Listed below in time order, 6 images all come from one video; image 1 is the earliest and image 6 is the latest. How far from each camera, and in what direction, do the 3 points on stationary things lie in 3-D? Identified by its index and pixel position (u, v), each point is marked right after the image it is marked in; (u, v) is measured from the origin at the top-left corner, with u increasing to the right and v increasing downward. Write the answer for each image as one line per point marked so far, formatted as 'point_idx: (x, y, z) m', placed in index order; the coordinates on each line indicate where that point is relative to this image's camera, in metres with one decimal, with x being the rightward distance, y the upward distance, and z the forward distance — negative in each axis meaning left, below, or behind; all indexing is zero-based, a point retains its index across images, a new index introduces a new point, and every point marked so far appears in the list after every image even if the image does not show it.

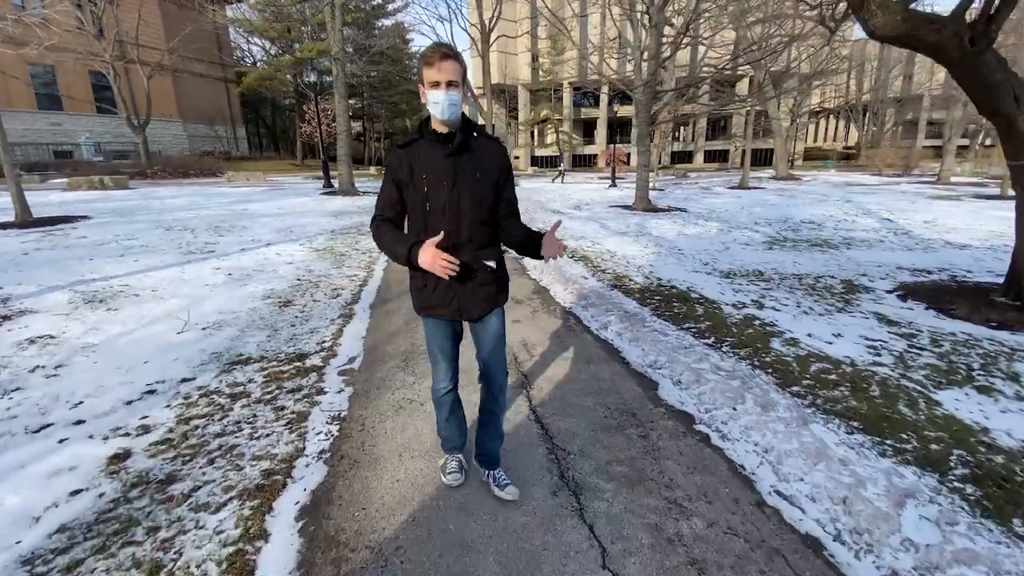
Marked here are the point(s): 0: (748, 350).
0: (+1.9, -0.5, +3.9) m
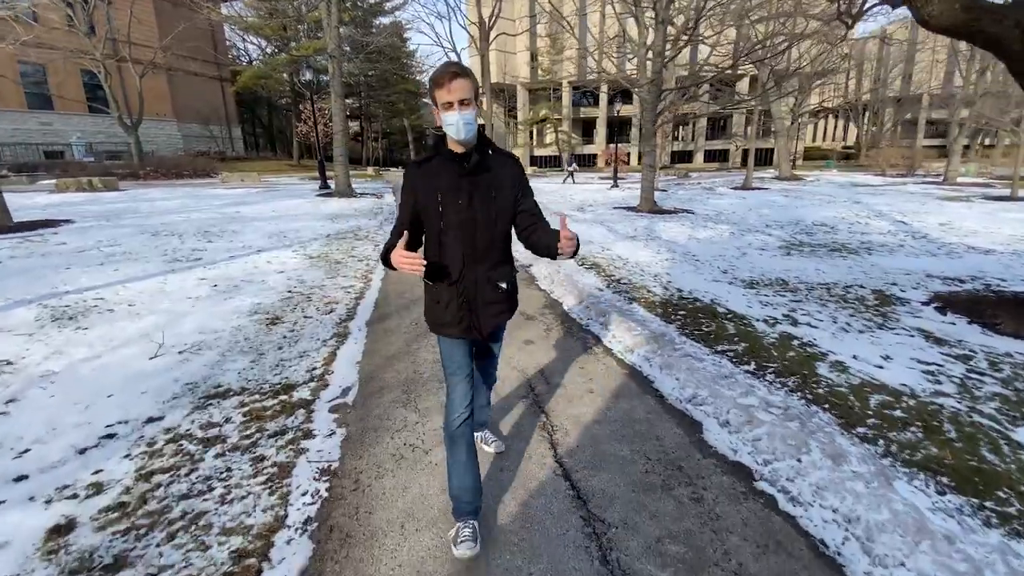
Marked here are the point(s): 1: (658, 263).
0: (+2.0, -0.6, +3.5) m
1: (+2.2, +0.4, +7.5) m
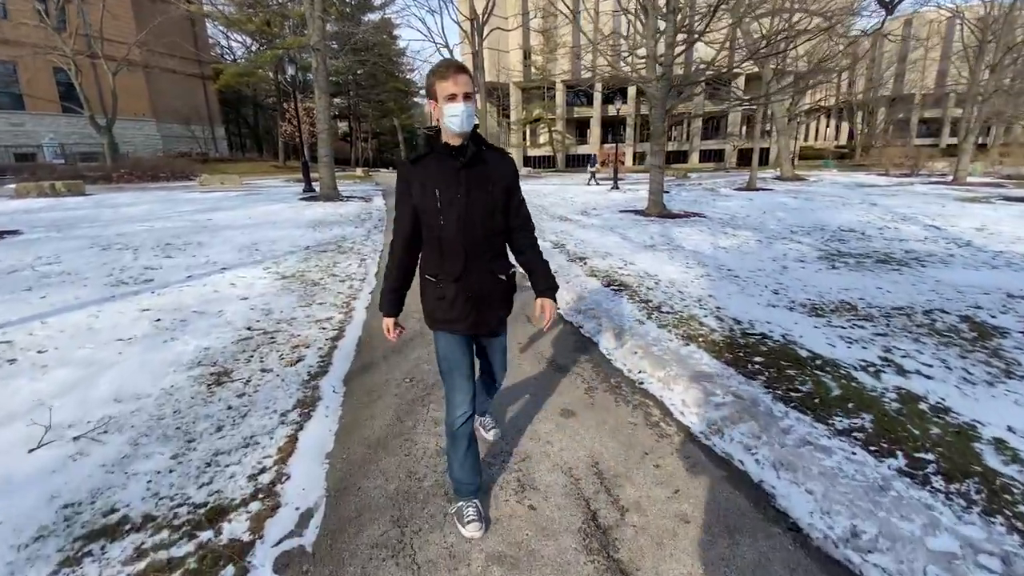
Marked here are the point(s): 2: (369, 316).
0: (+2.2, -0.9, +2.3) m
1: (+2.4, +0.1, +6.4) m
2: (-1.4, -0.3, +4.8) m
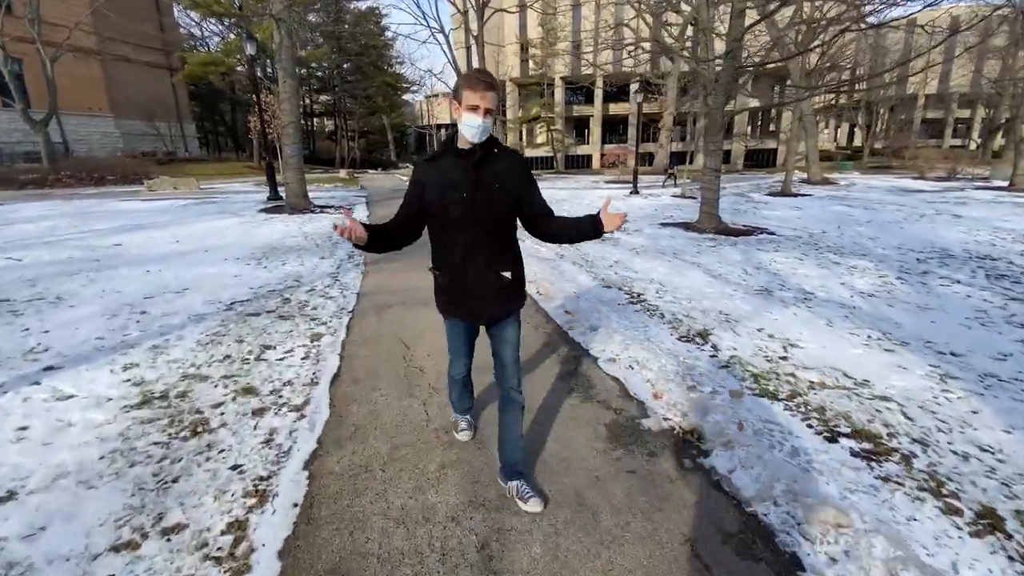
0: (+2.9, -1.8, -0.7) m
1: (+2.9, -0.7, +3.4) m
2: (-0.8, -1.1, +1.7) m
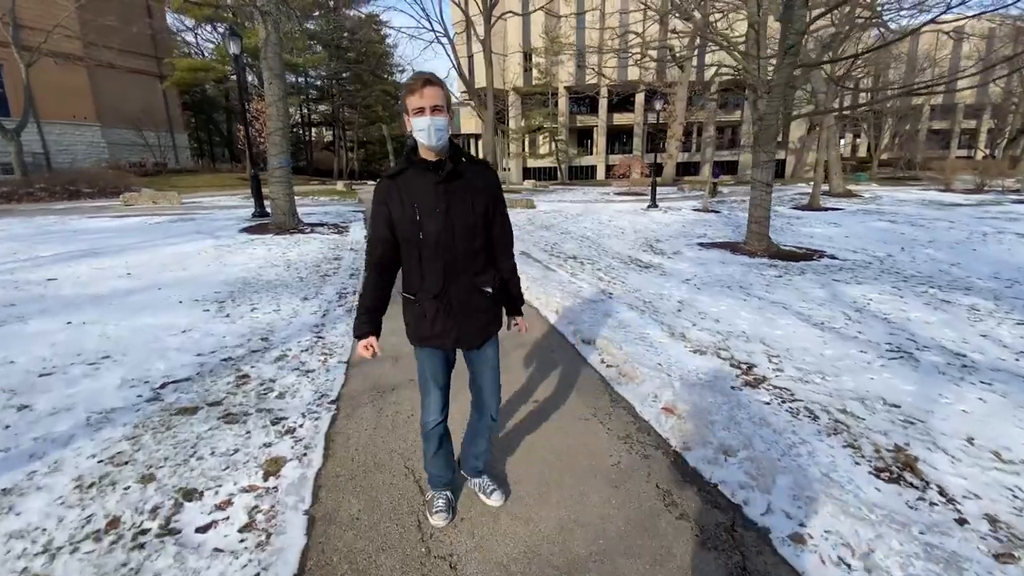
0: (+3.3, -2.2, -2.3) m
1: (+3.4, -1.2, +1.8) m
2: (-0.4, -1.6, +0.1) m
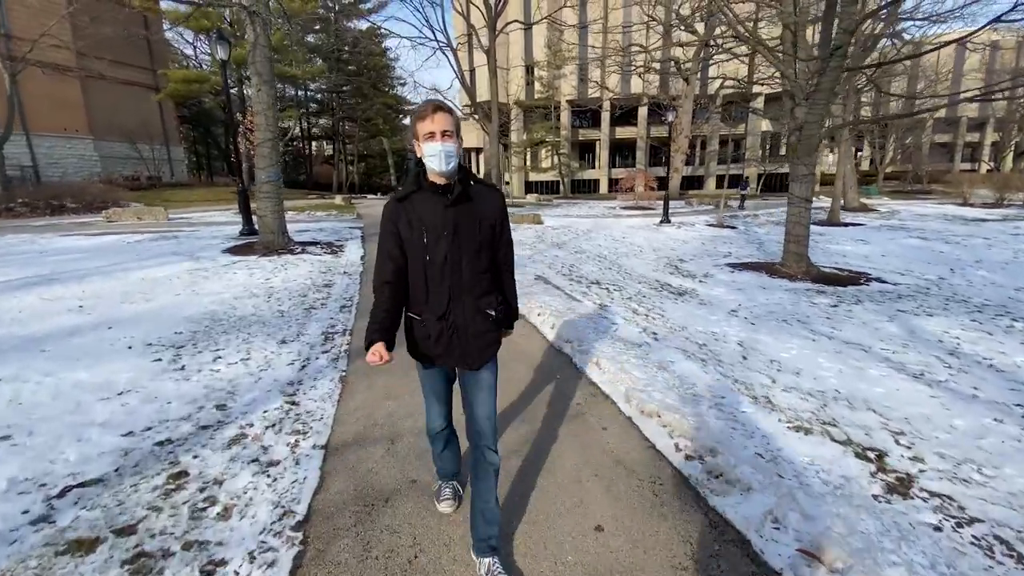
0: (+3.5, -2.3, -3.3) m
1: (+3.6, -1.5, +0.8) m
2: (-0.1, -1.8, -0.9) m
